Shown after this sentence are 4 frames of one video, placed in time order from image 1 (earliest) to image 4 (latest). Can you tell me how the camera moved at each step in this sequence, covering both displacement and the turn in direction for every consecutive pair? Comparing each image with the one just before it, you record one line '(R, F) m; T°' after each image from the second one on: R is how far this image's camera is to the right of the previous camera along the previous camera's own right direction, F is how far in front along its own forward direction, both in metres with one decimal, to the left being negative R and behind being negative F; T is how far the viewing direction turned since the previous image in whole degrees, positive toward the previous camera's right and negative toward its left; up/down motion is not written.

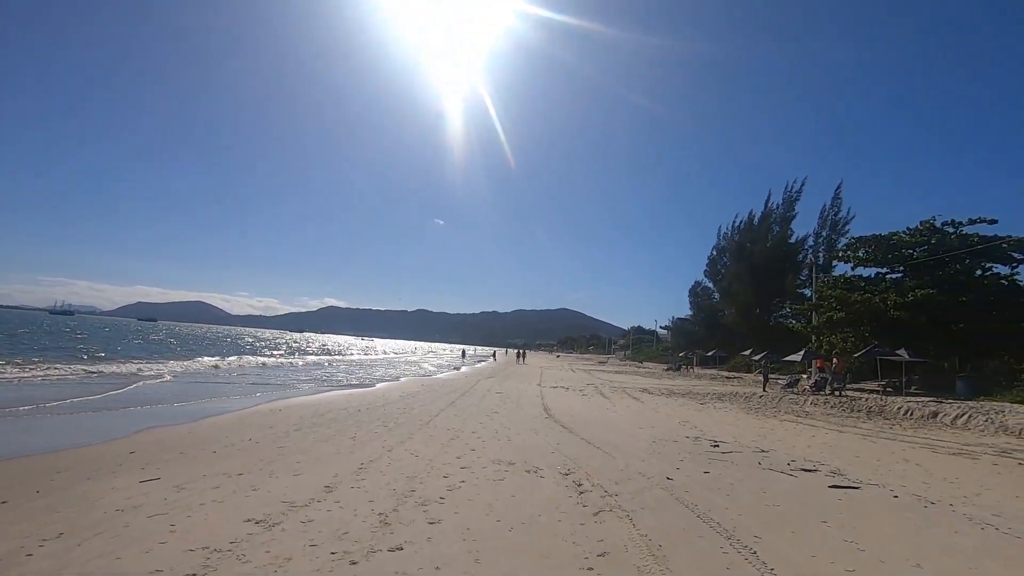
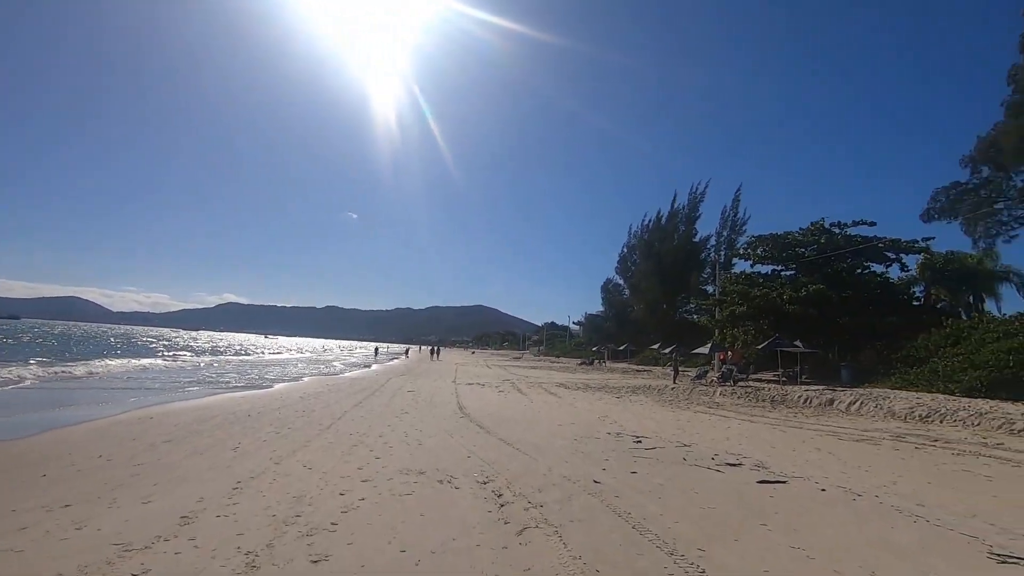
(0.0, +1.0) m; +9°
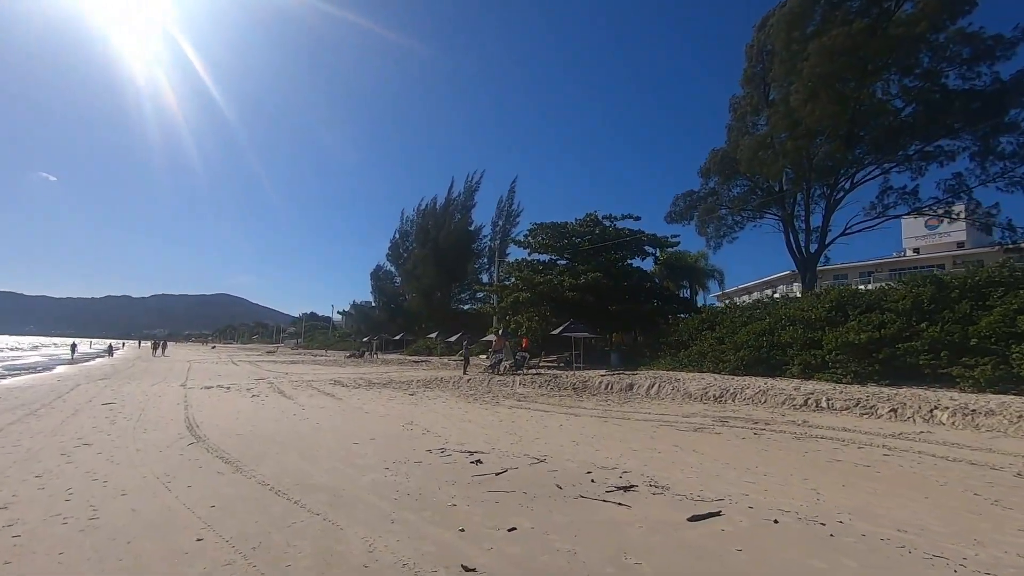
(-0.3, +3.7) m; +25°
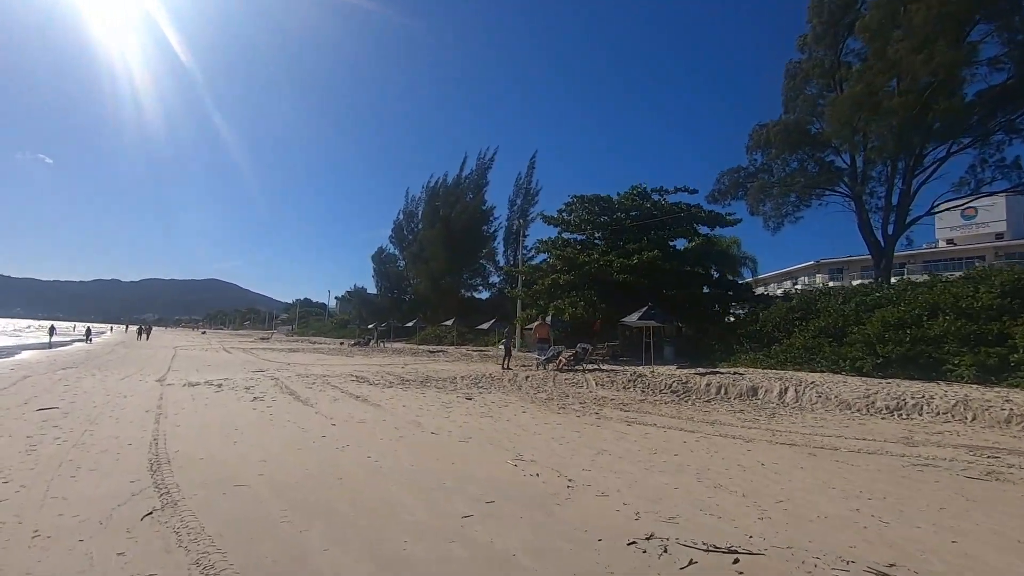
(-2.3, +4.3) m; +1°
